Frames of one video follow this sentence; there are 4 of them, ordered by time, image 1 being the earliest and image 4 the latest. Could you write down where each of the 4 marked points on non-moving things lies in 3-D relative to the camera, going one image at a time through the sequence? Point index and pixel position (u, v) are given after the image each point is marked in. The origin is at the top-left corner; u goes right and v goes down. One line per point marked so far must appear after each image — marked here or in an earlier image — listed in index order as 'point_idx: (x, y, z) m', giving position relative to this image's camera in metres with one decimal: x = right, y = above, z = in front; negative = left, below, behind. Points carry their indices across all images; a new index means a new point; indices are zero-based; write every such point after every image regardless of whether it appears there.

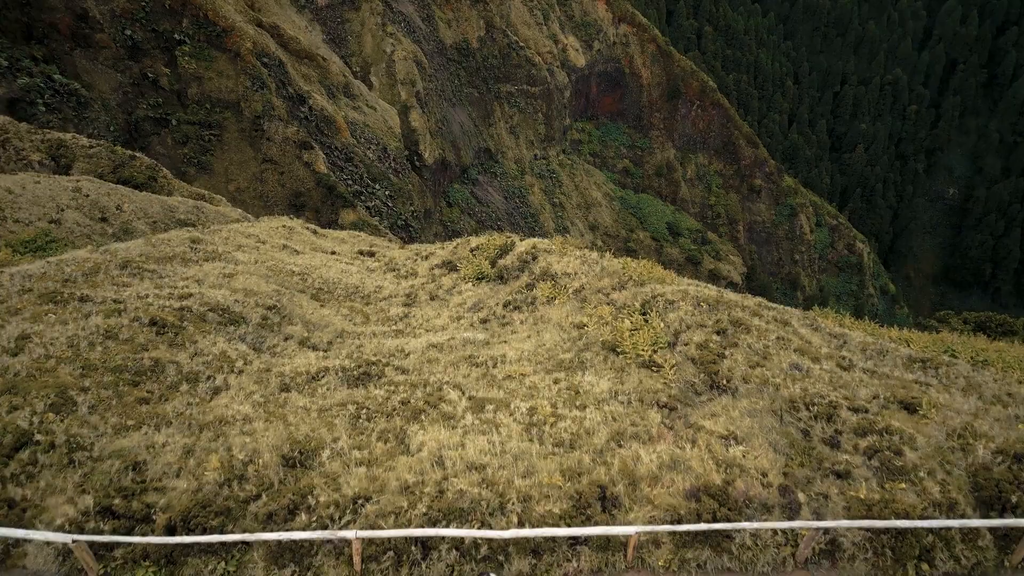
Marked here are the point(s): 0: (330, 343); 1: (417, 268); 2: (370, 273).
0: (-2.3, -0.7, +9.4) m
1: (-1.7, +0.4, +13.7) m
2: (-2.6, +0.3, +13.5) m
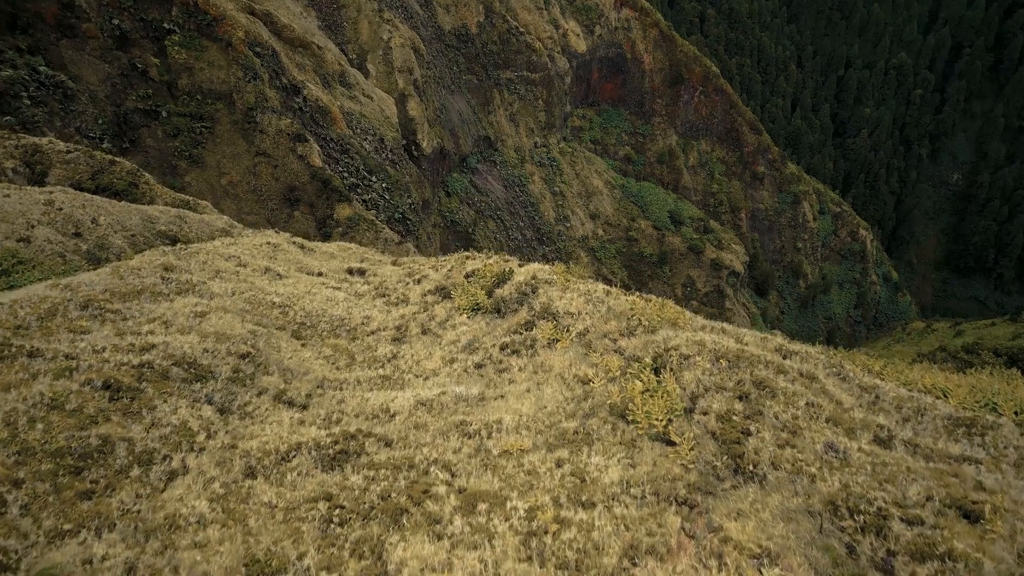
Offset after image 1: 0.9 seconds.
0: (-2.3, -1.2, +8.6) m
1: (-1.8, -0.1, +12.8) m
2: (-2.6, -0.2, +12.6) m
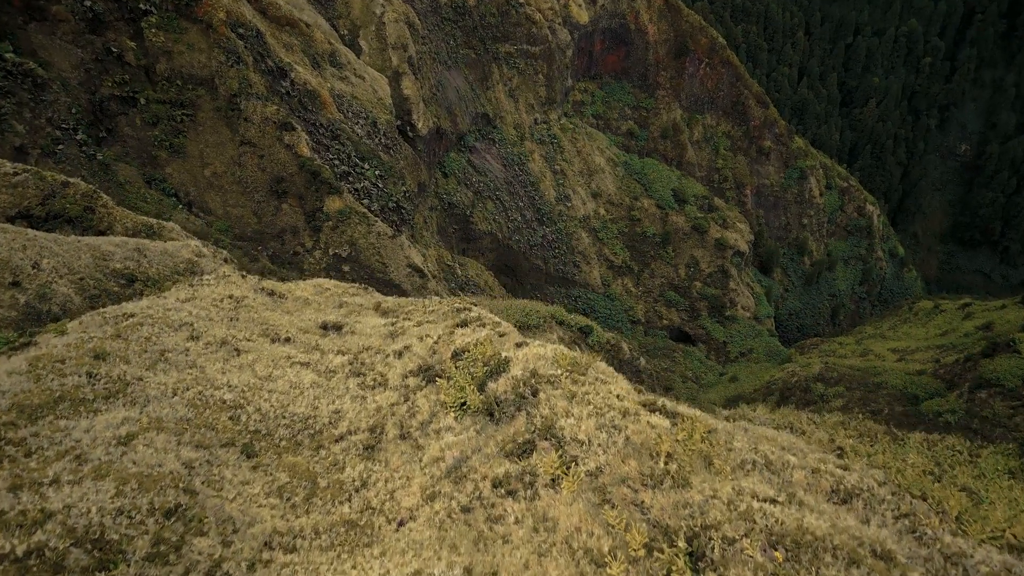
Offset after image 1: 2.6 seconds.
0: (-2.4, -2.6, +6.8) m
1: (-1.8, -1.2, +11.0) m
2: (-2.7, -1.3, +10.8) m
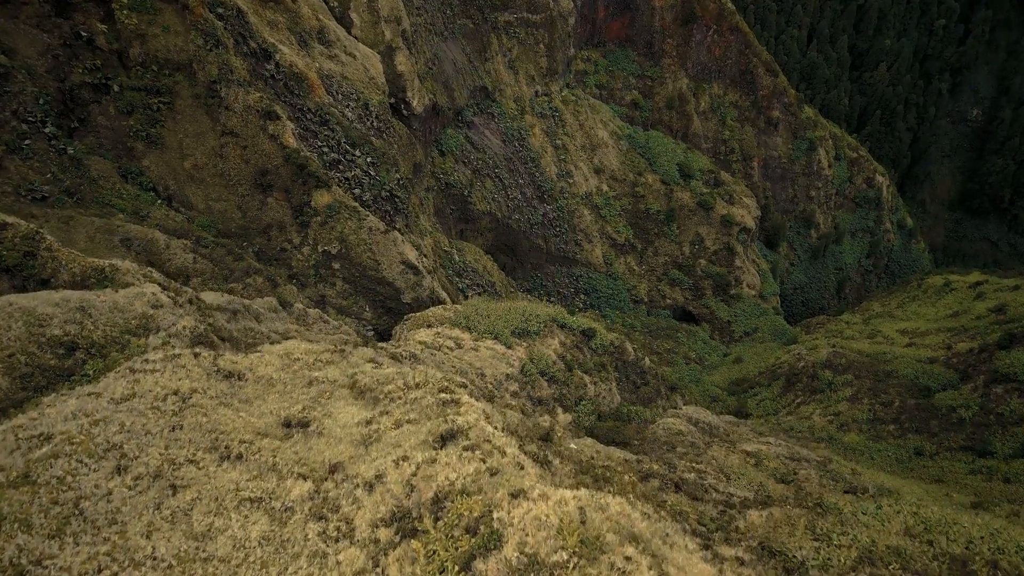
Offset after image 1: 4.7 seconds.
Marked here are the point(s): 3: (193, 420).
0: (-2.4, -4.3, +5.0) m
1: (-1.9, -2.7, +9.1) m
2: (-2.7, -2.8, +8.9) m
3: (-4.6, -1.8, +10.8) m
